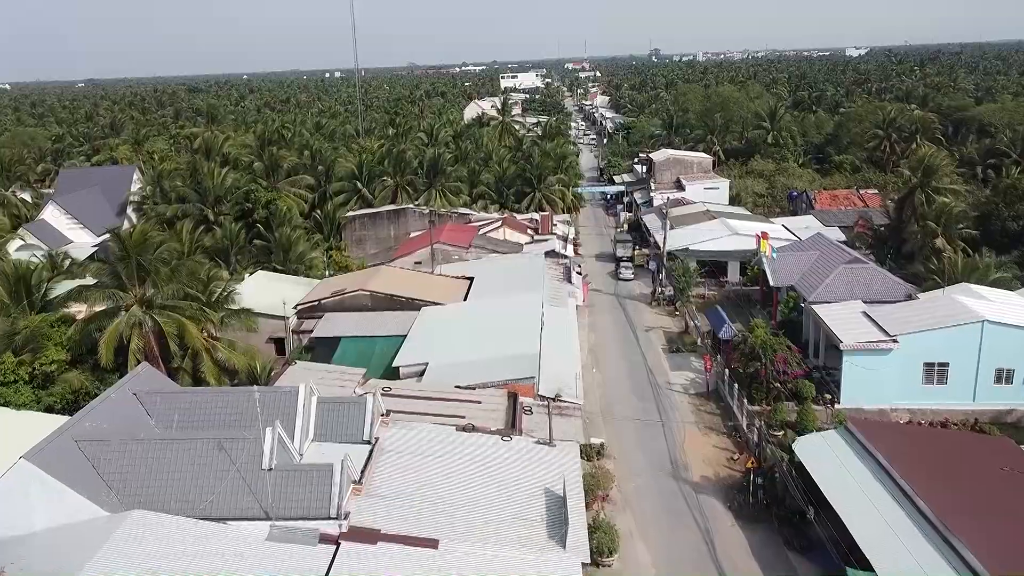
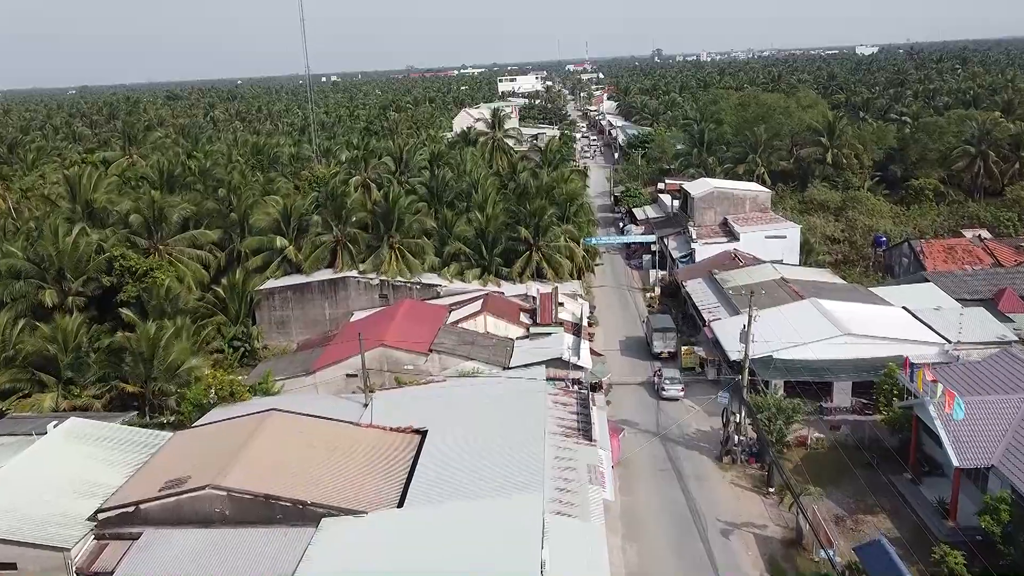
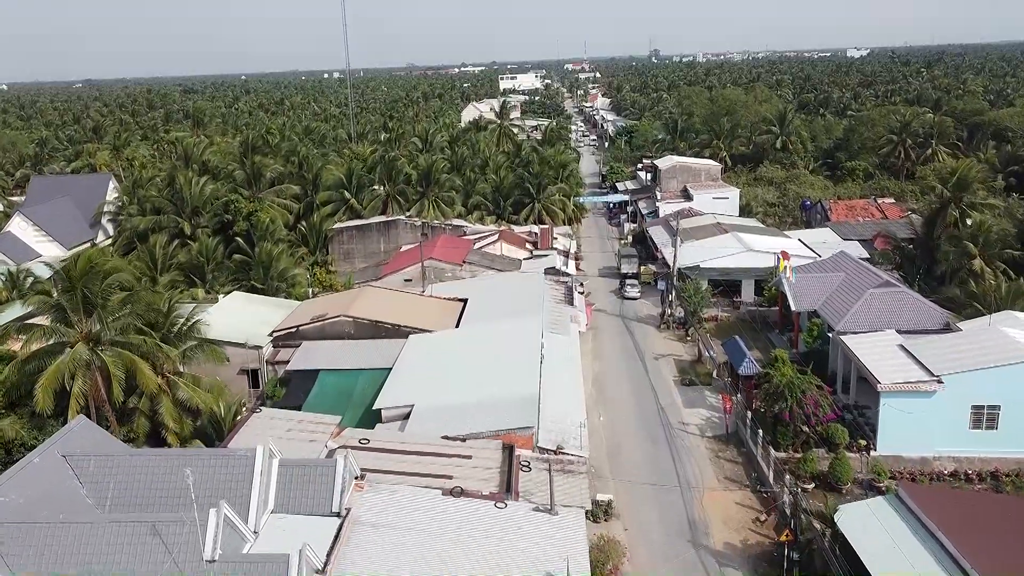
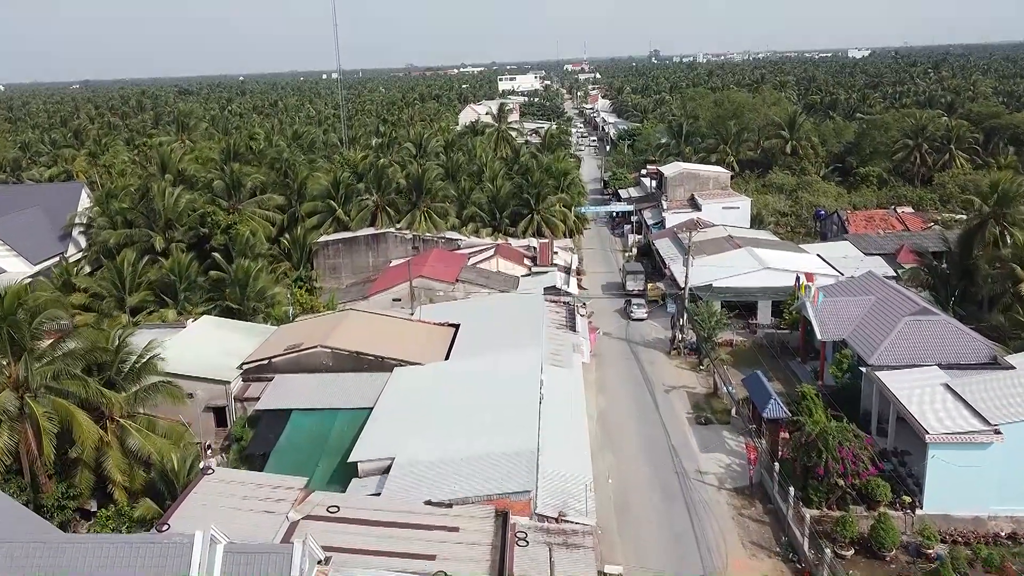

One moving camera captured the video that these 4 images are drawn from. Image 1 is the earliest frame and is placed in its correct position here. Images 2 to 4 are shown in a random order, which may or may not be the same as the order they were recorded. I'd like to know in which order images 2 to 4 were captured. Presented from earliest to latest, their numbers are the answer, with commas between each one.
3, 4, 2
